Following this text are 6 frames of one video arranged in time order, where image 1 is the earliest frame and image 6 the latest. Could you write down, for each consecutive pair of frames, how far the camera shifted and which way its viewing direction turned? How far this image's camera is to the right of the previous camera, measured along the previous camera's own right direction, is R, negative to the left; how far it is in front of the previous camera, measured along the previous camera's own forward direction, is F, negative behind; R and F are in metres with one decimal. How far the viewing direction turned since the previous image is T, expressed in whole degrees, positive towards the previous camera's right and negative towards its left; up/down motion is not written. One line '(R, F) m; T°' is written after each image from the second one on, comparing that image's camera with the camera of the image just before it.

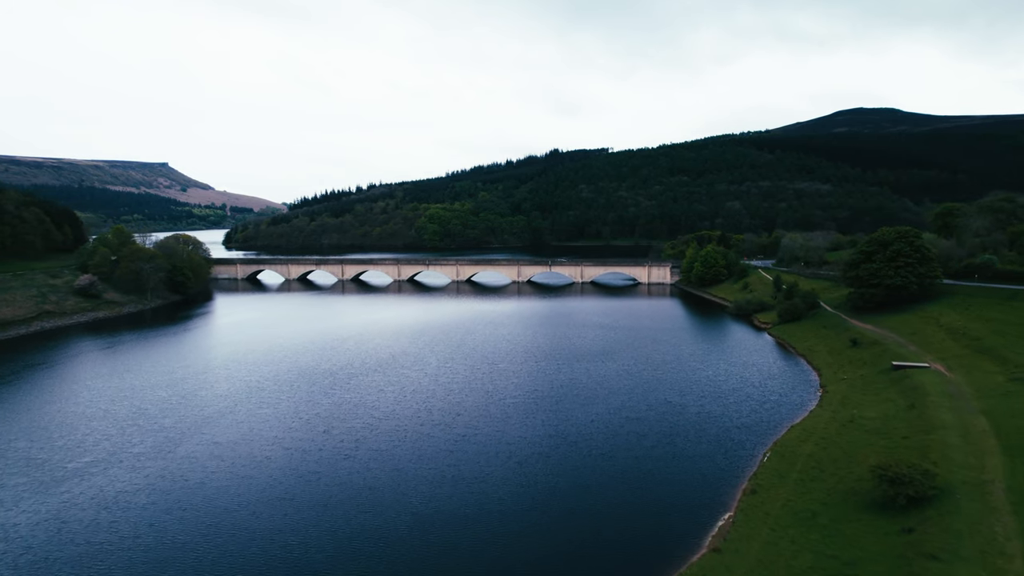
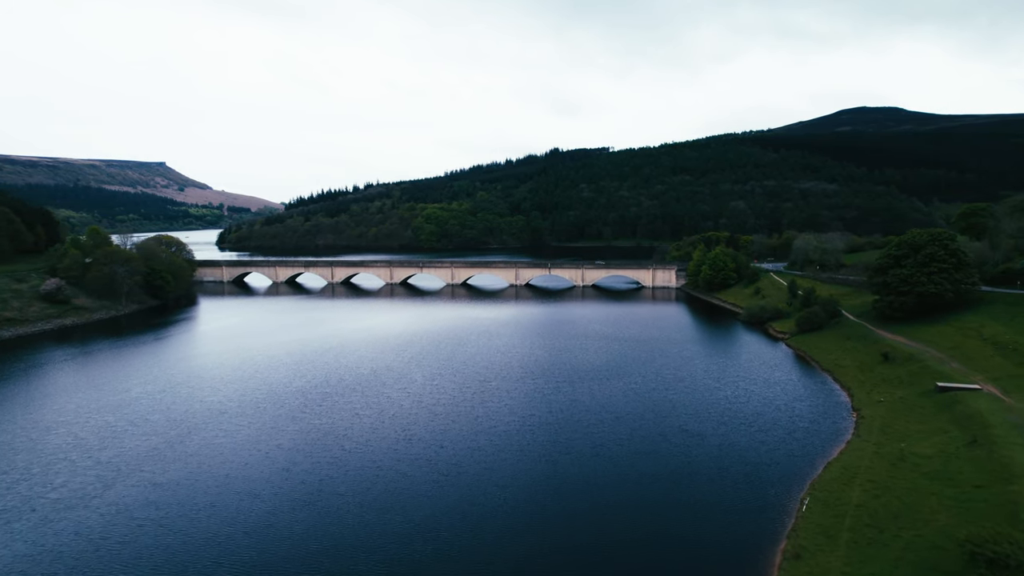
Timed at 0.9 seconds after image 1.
(+0.5, +5.2) m; 0°
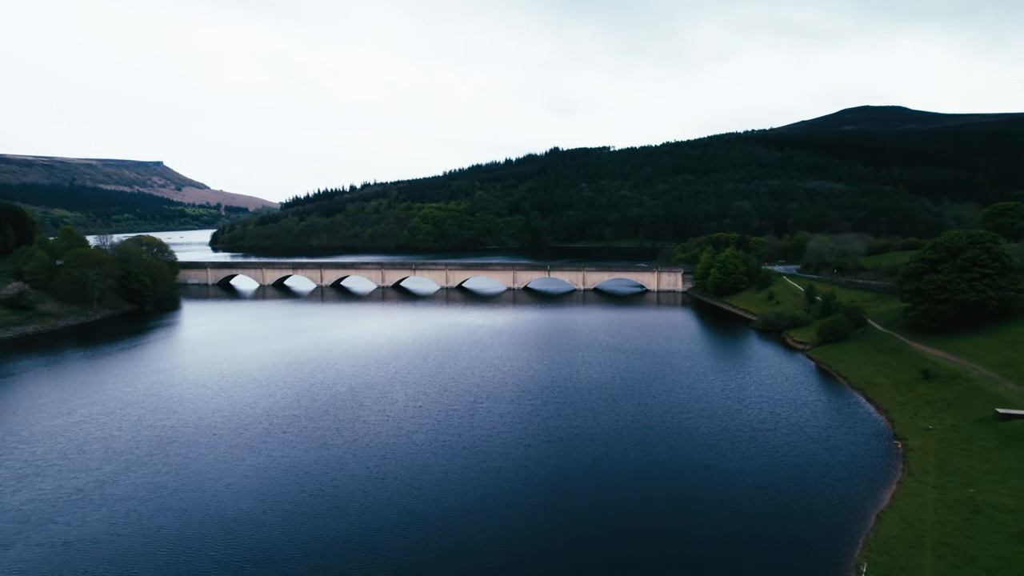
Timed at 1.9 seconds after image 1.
(+0.4, +5.2) m; 0°
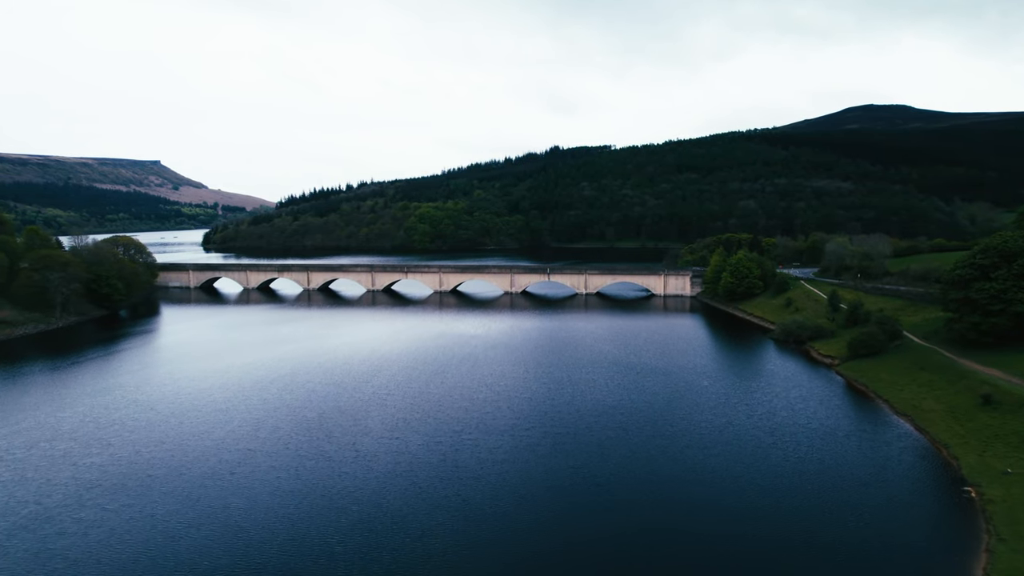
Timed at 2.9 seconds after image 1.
(+0.4, +5.9) m; 0°
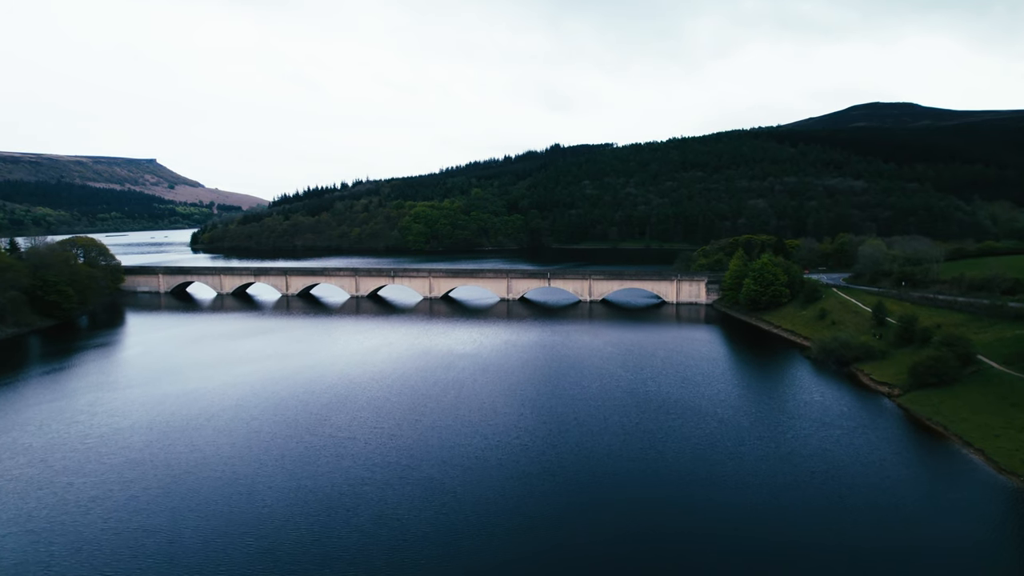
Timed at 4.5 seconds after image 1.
(+0.5, +8.7) m; 0°
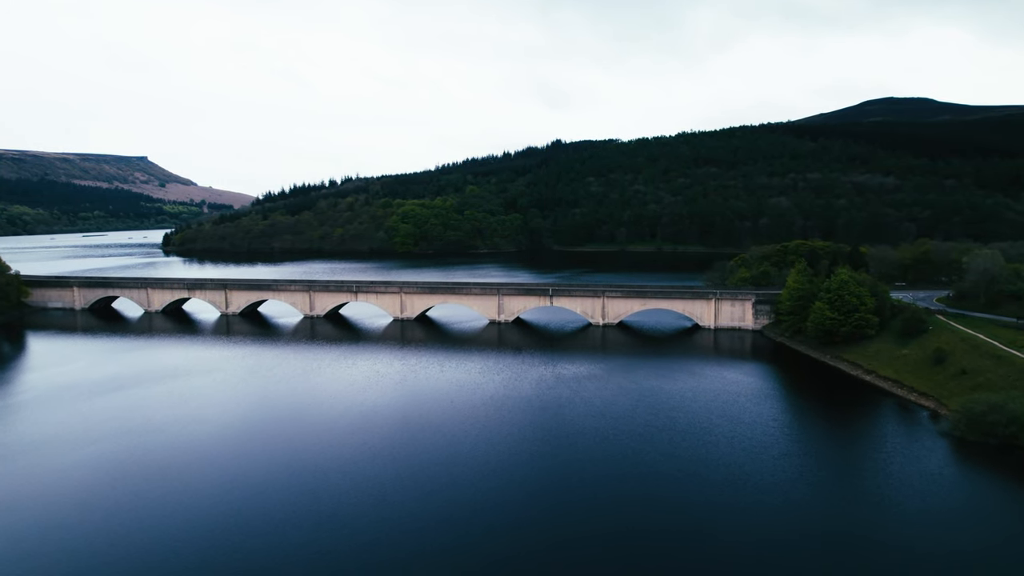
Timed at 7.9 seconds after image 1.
(+0.9, +18.4) m; 0°
